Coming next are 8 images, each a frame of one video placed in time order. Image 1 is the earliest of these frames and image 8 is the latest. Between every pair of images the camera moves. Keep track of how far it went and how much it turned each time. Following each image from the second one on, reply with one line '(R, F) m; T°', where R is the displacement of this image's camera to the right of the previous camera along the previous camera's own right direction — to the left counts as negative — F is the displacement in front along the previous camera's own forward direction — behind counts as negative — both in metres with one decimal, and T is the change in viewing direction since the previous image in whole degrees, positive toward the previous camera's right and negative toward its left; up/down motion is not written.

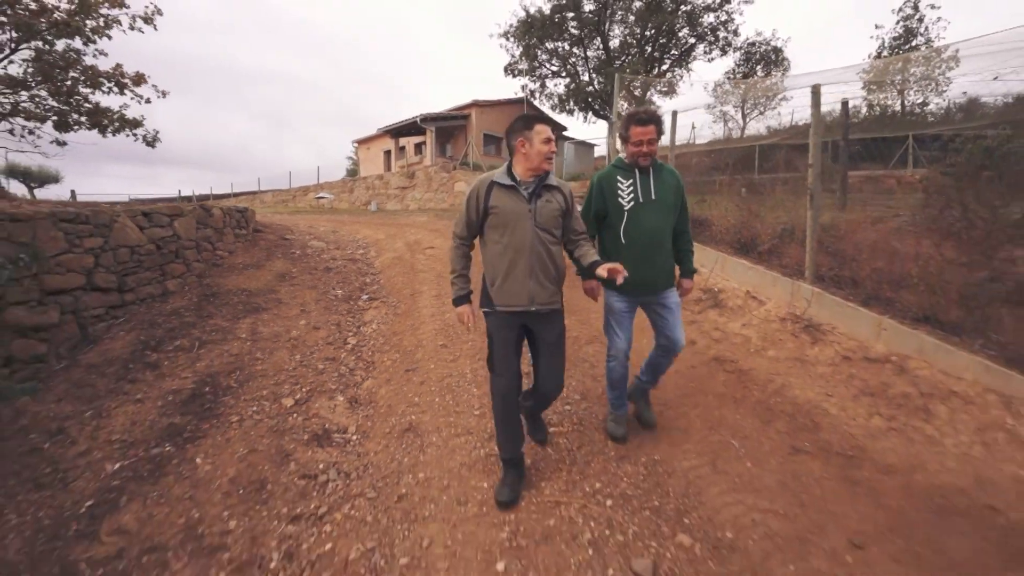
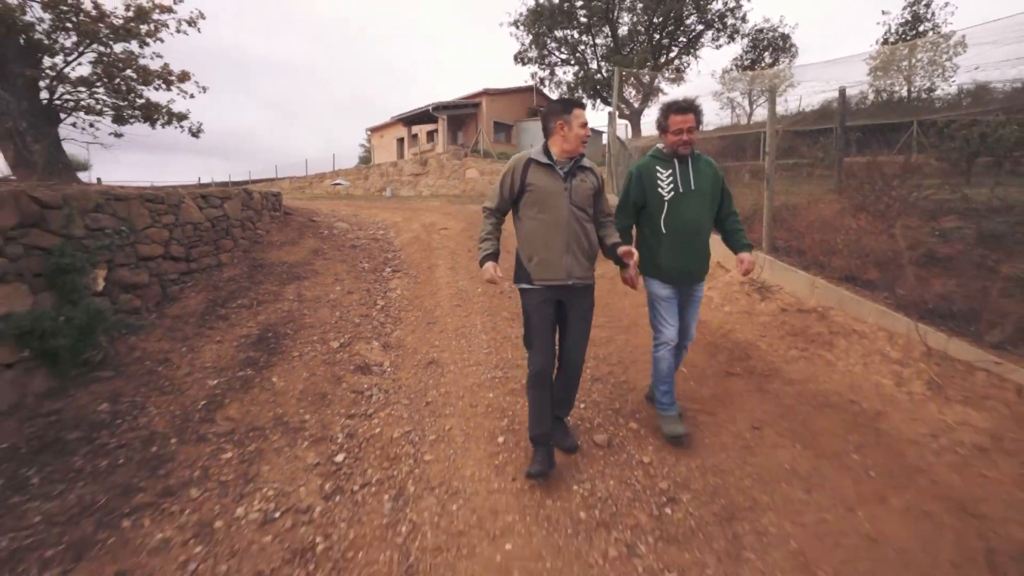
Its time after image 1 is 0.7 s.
(+0.1, -0.8) m; -1°
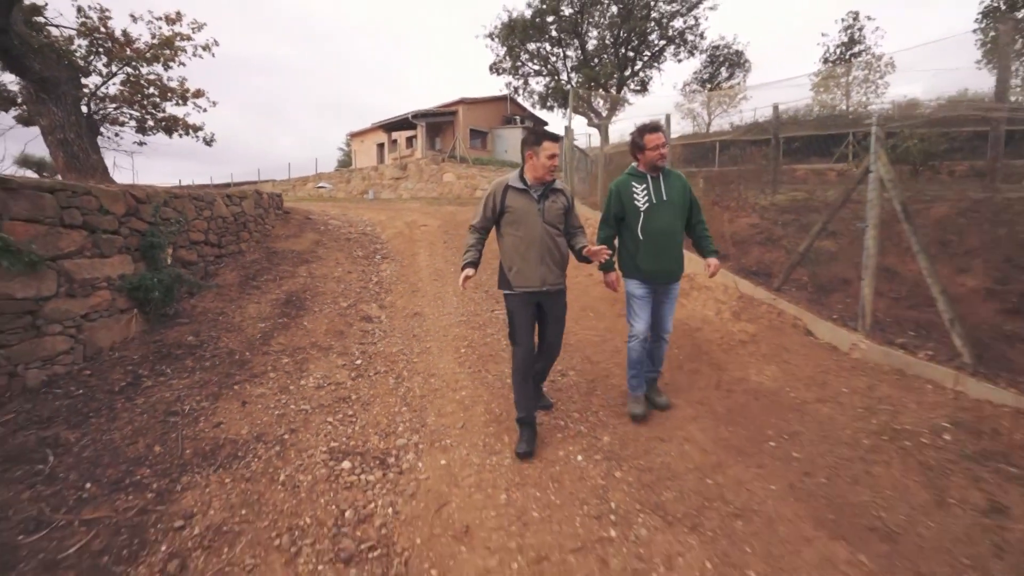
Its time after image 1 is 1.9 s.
(+0.2, -1.6) m; +2°
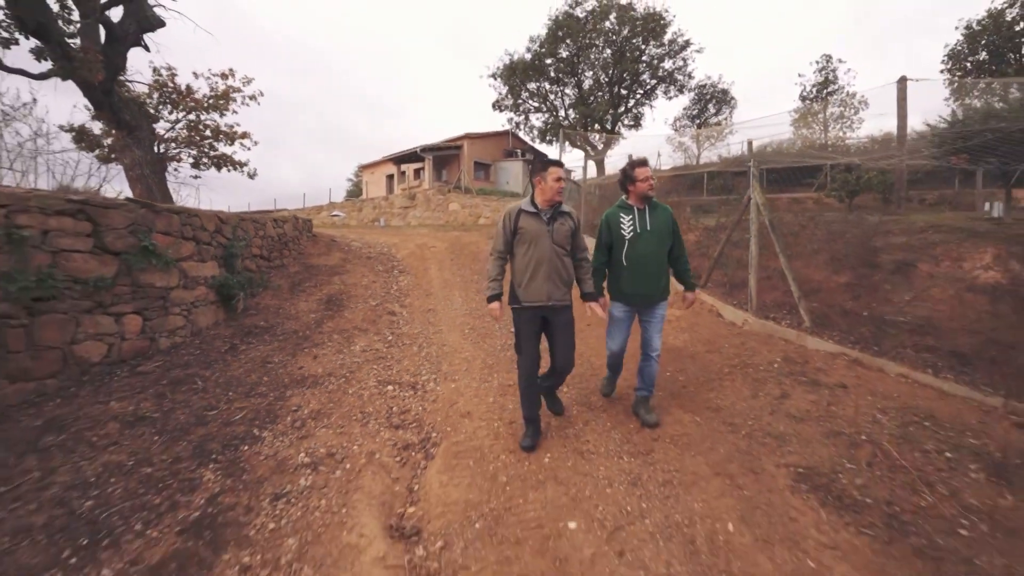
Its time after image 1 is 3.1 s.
(+0.2, -1.5) m; 0°
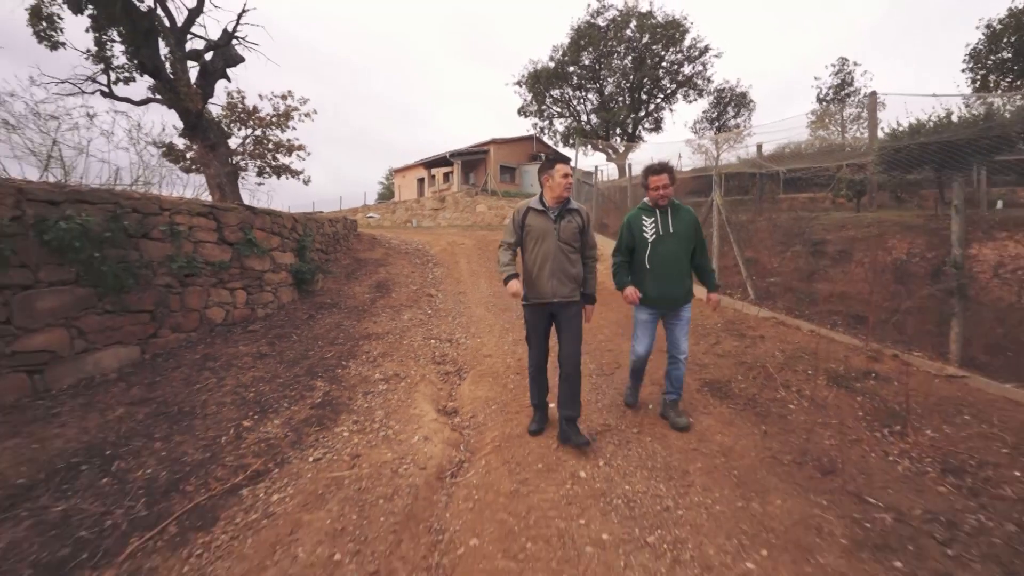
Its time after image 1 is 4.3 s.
(+0.2, -1.5) m; -3°
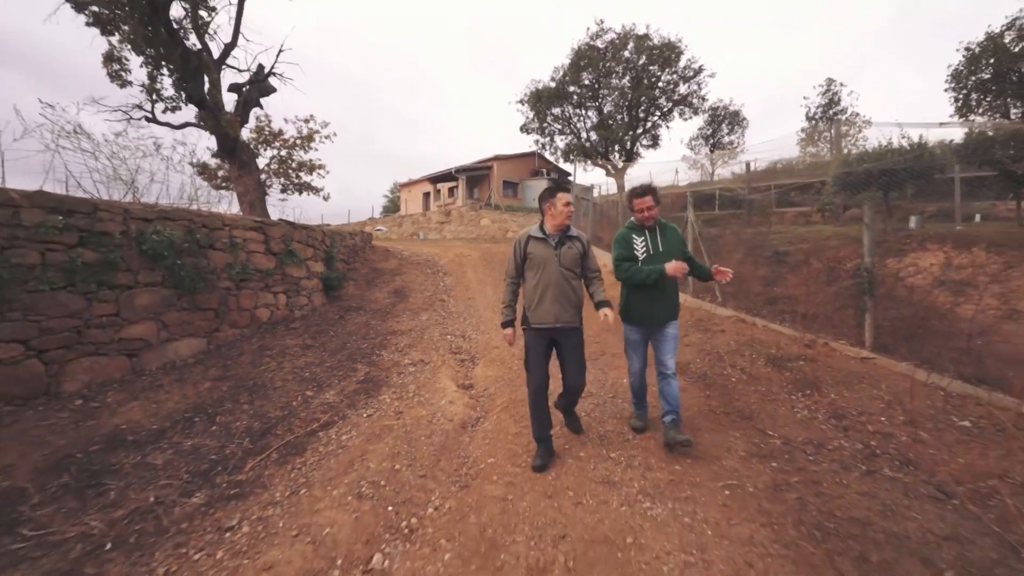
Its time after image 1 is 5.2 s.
(0.0, -1.0) m; 0°
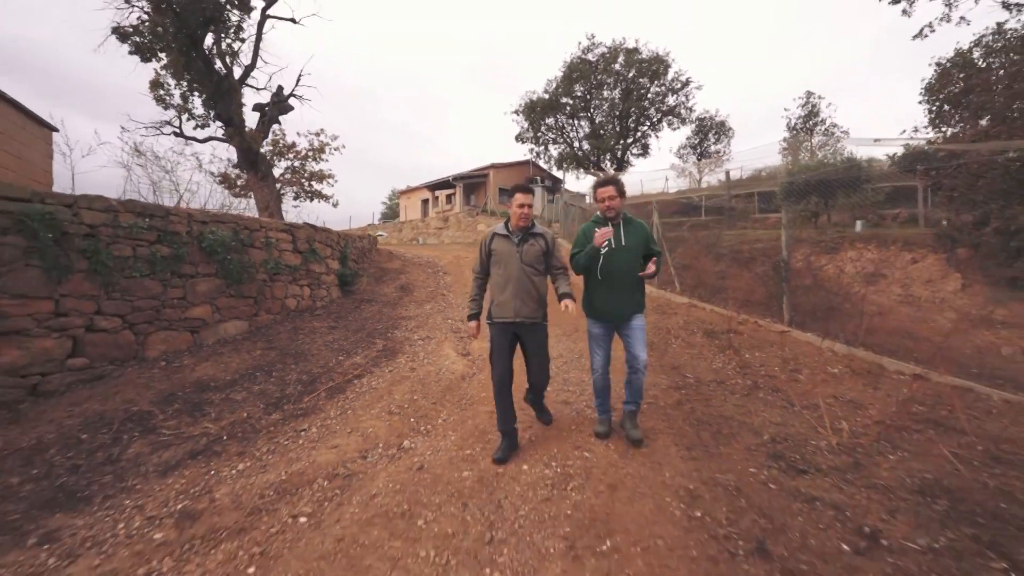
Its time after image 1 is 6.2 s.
(+0.1, -1.3) m; 0°
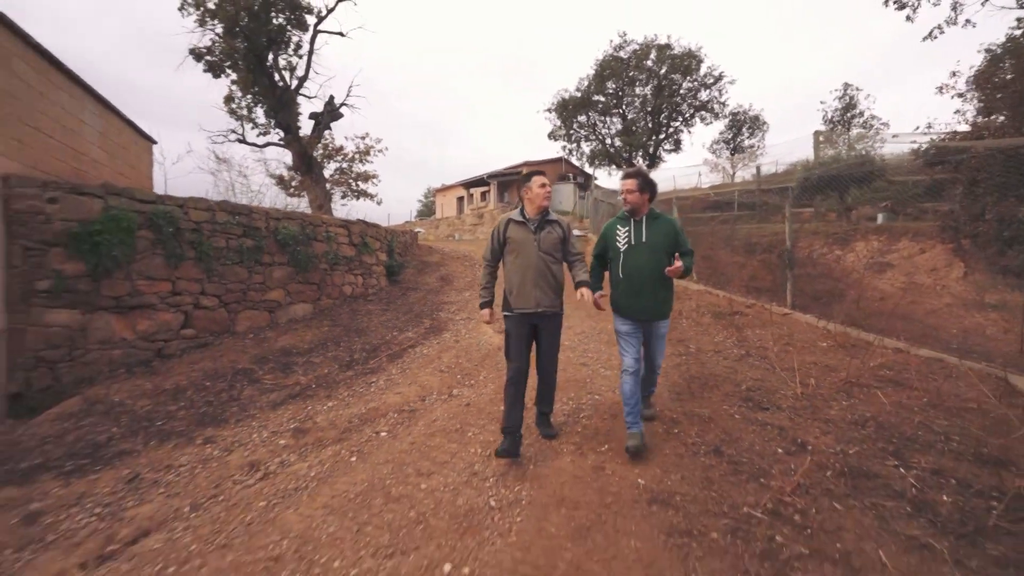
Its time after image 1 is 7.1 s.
(+0.1, -0.9) m; -4°
